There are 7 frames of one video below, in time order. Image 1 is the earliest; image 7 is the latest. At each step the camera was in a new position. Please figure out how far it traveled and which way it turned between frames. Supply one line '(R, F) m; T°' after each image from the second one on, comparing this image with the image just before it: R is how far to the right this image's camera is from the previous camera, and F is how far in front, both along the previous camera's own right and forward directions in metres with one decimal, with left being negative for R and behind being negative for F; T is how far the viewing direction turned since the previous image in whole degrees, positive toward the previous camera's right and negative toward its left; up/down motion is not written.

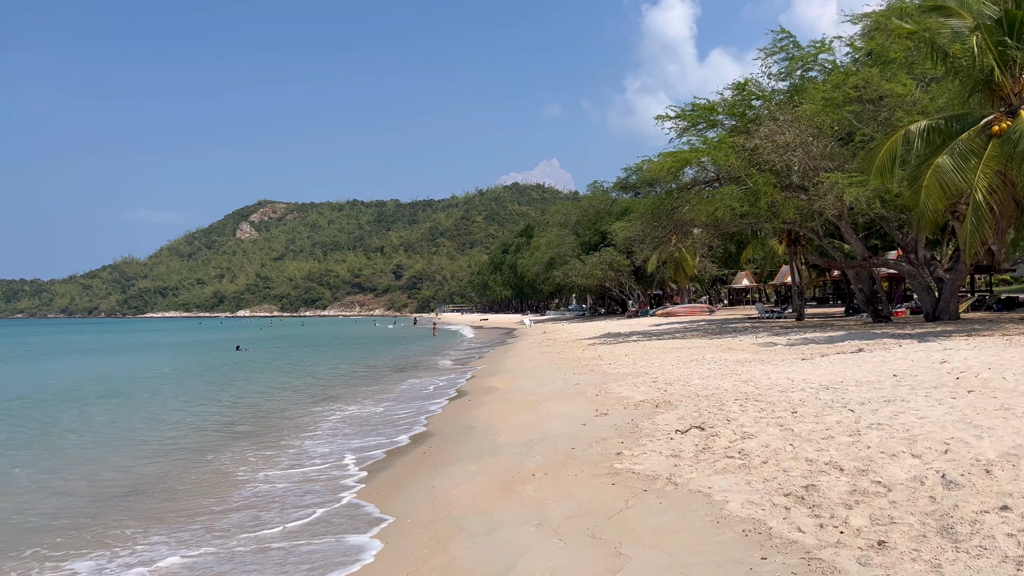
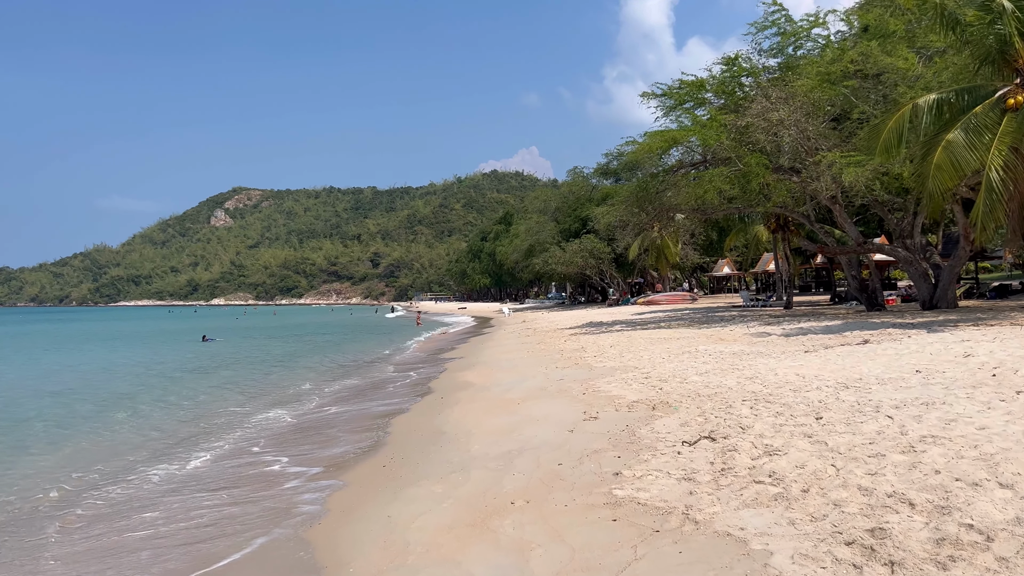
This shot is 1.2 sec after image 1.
(0.0, +1.2) m; +2°
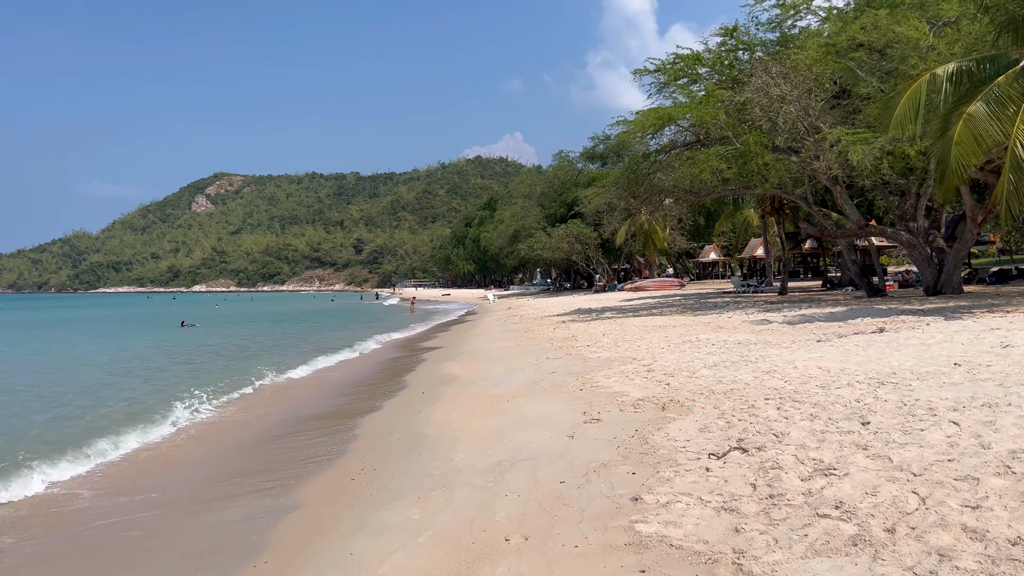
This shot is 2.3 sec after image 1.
(0.0, +1.0) m; +1°
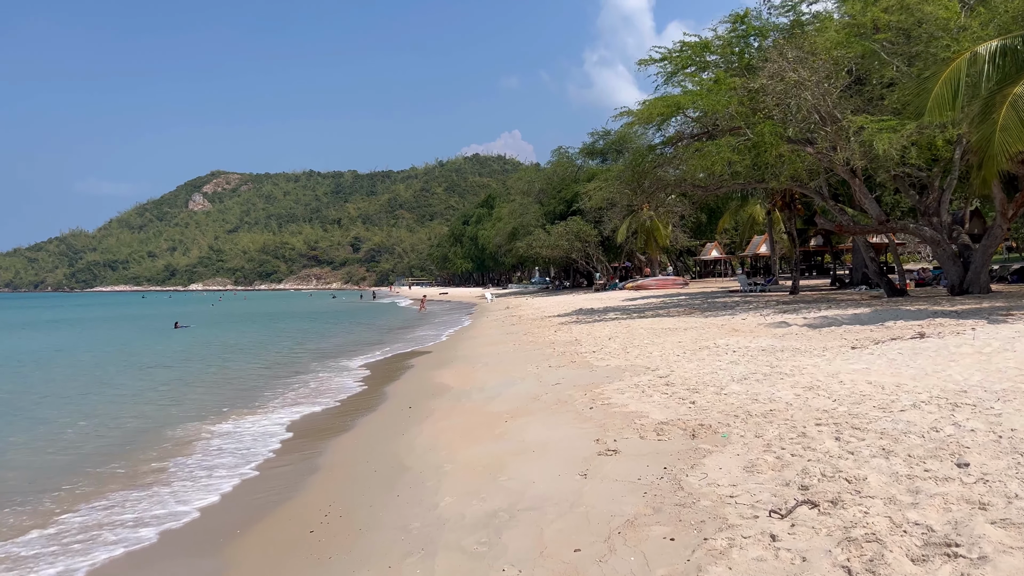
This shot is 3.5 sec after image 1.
(0.0, +1.2) m; 0°
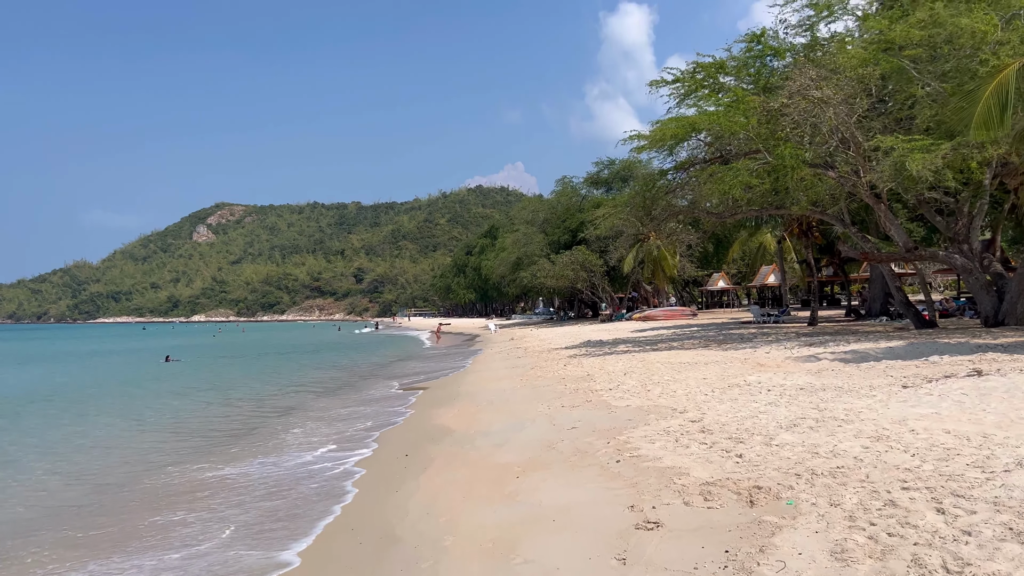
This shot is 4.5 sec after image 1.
(-0.1, +1.0) m; 0°
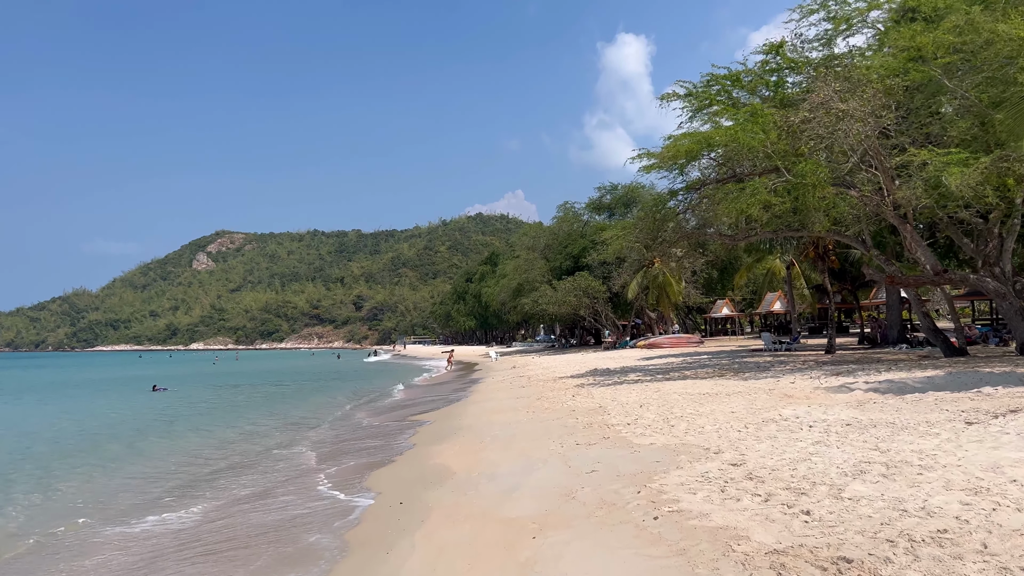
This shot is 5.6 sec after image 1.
(-0.1, +1.0) m; 0°
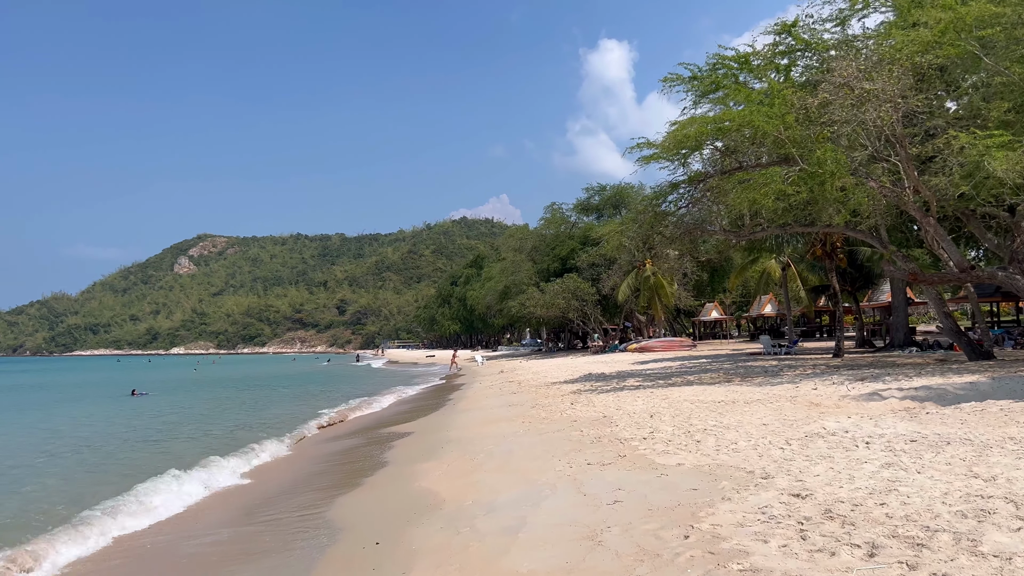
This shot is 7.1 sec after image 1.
(-0.1, +1.4) m; +1°
